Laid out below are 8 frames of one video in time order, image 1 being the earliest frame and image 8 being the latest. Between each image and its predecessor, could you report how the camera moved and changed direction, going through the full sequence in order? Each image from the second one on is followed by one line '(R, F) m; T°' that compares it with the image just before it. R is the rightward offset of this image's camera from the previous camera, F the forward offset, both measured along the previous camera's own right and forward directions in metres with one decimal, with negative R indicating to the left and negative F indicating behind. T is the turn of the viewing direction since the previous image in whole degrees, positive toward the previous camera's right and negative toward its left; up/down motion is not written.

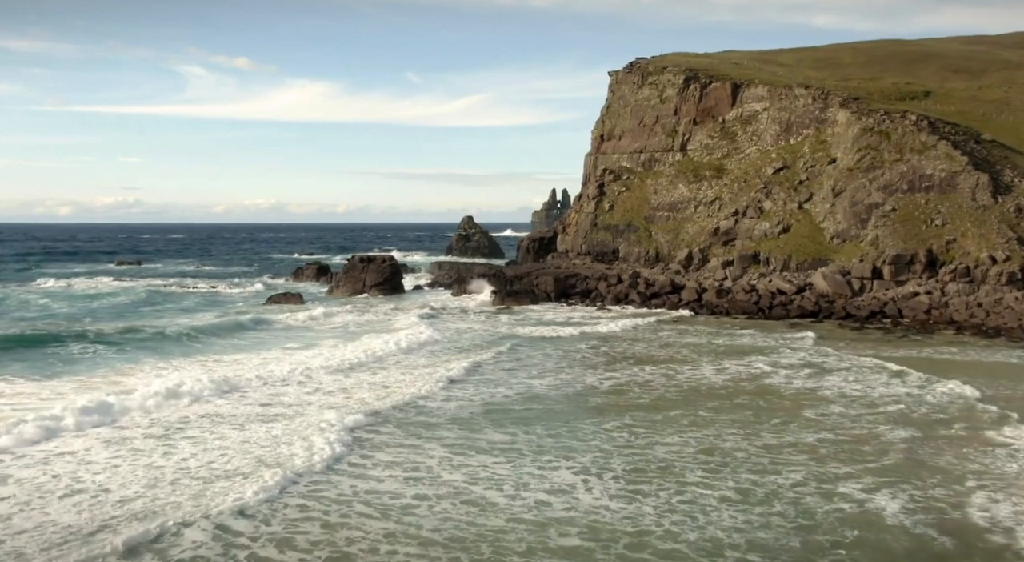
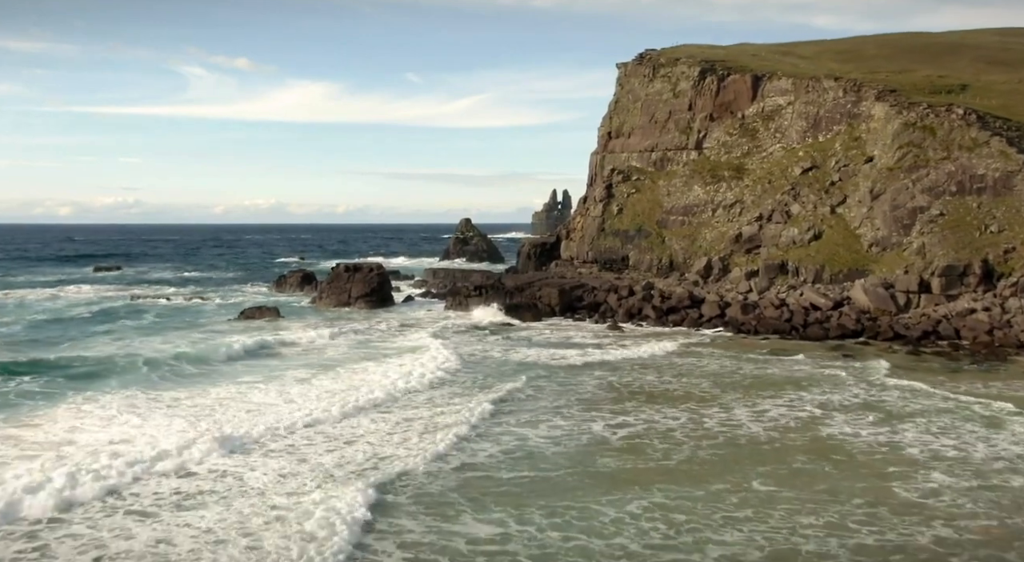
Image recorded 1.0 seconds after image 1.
(0.0, +5.8) m; 0°
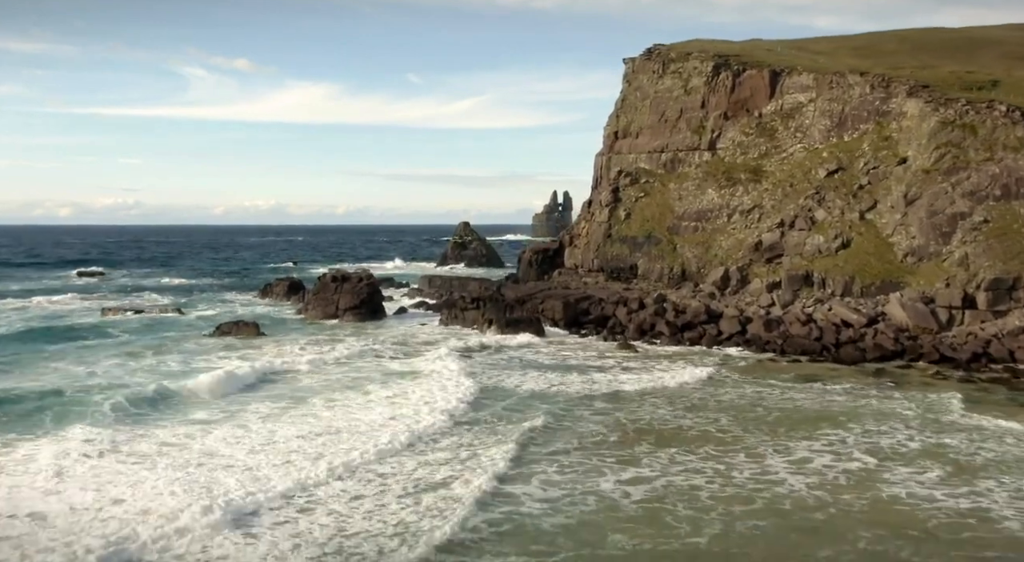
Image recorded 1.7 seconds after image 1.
(0.0, +4.3) m; 0°
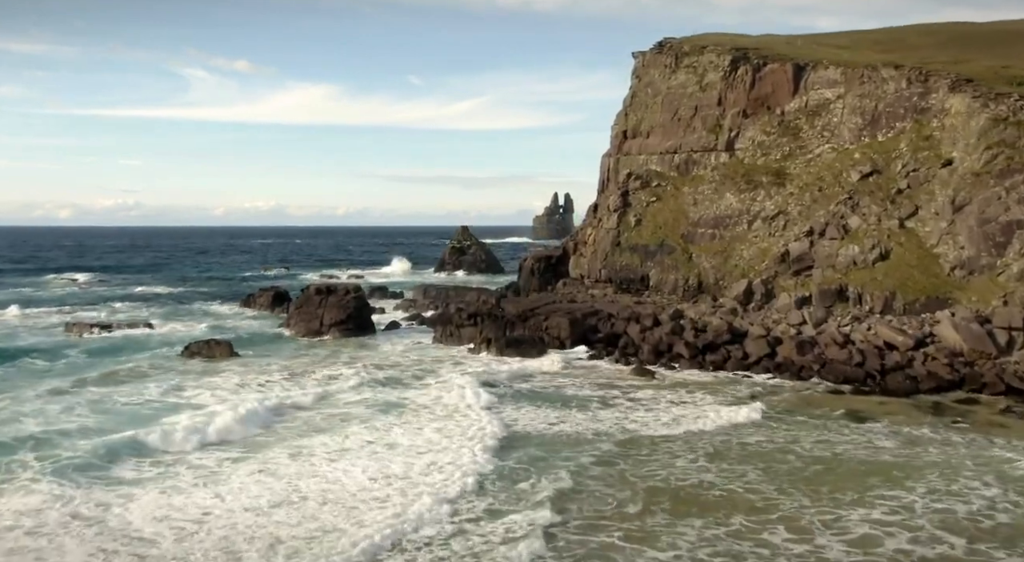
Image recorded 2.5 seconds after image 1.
(0.0, +4.7) m; 0°
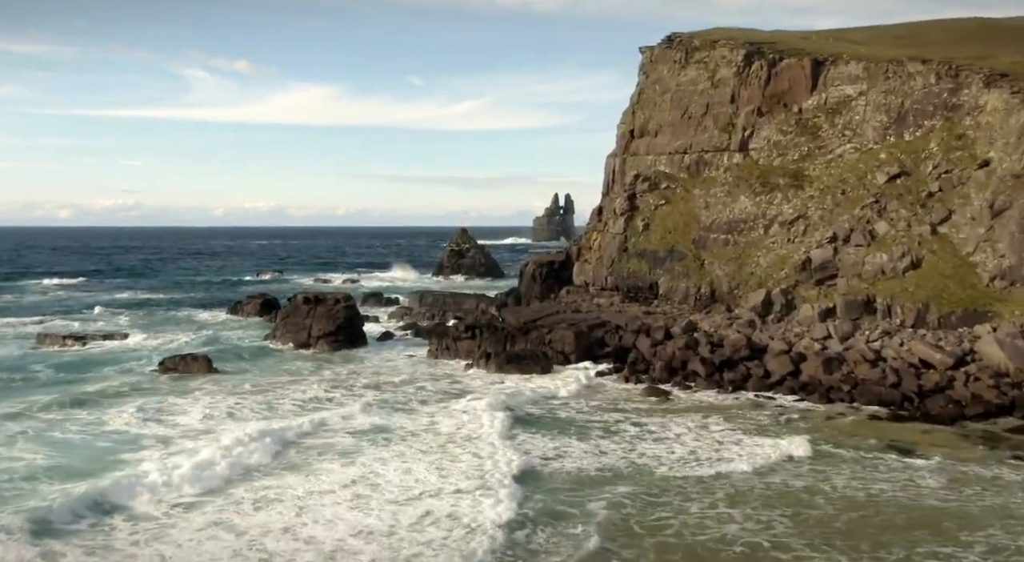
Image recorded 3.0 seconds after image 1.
(0.0, +3.1) m; 0°
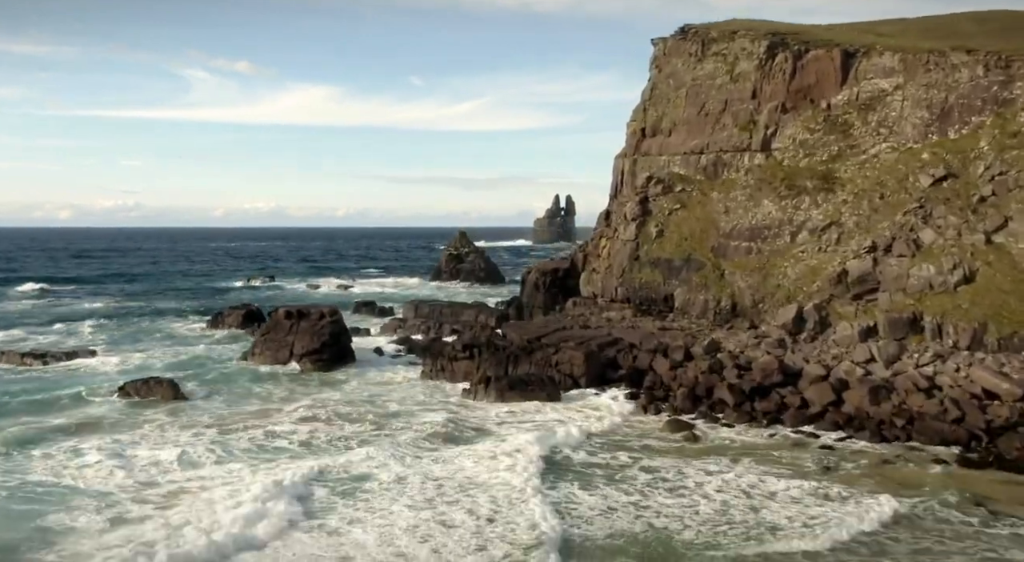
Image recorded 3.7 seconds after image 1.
(-0.1, +4.3) m; 0°
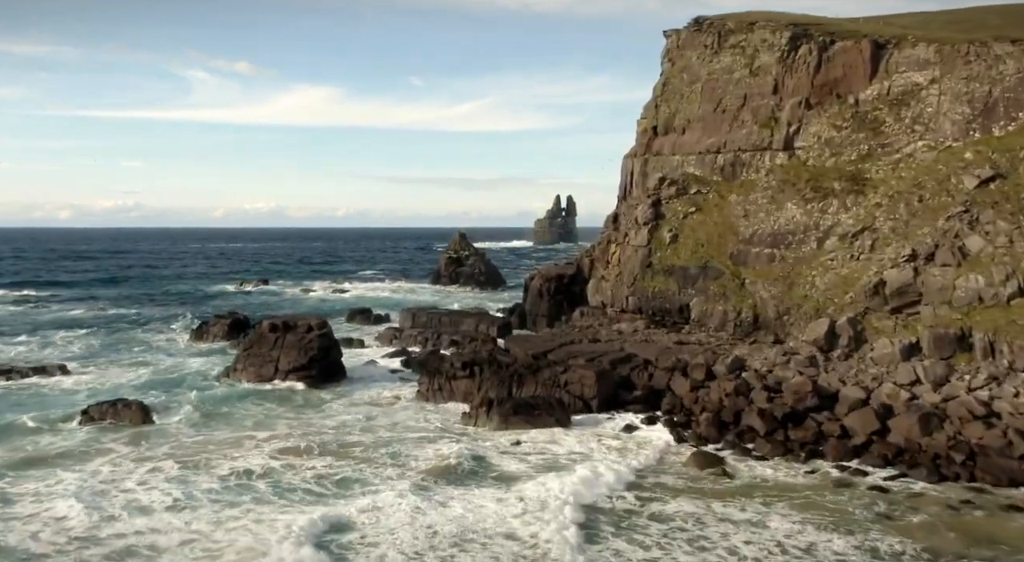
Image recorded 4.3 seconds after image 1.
(-0.1, +3.4) m; 0°
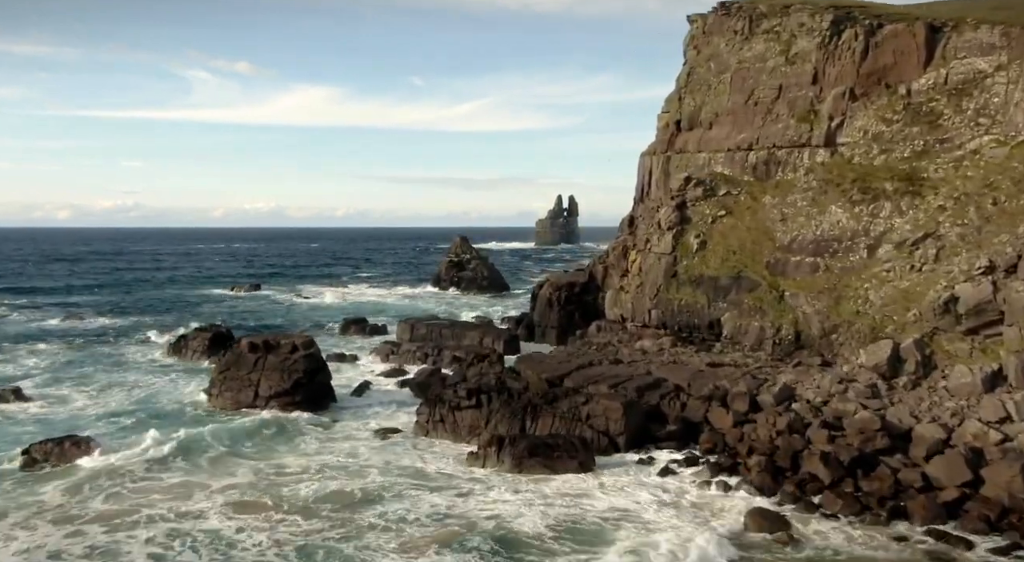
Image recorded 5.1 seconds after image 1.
(-0.4, +4.7) m; 0°
